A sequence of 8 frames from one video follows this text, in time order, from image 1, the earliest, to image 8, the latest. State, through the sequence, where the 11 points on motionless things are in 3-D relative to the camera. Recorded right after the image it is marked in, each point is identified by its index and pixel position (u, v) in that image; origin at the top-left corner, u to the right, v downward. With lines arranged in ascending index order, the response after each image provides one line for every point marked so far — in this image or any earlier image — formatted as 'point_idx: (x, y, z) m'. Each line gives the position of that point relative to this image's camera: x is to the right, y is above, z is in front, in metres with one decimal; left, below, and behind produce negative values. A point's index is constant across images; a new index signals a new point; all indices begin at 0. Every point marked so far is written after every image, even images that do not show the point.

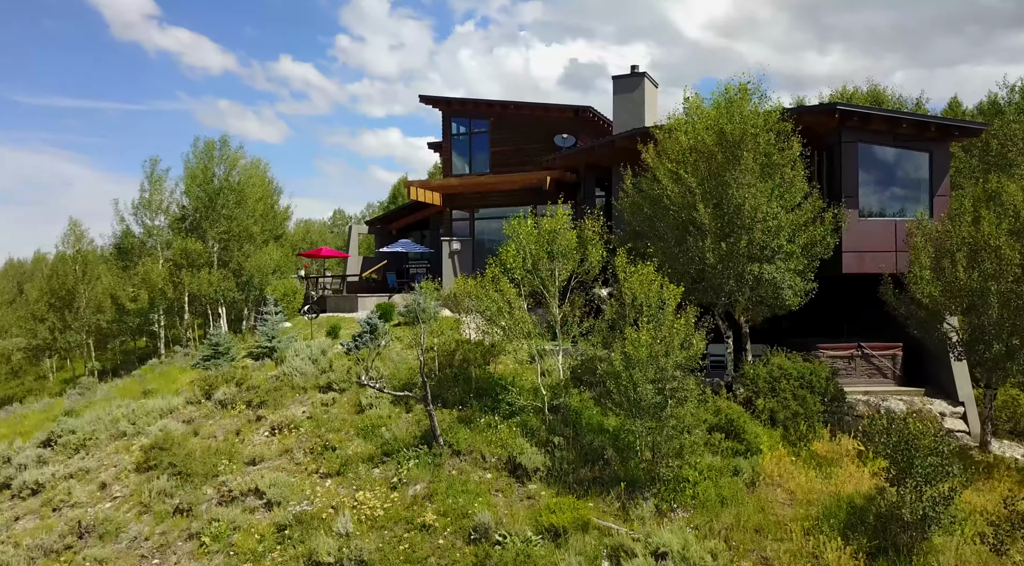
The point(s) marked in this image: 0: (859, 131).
0: (+7.3, +3.2, +14.8) m
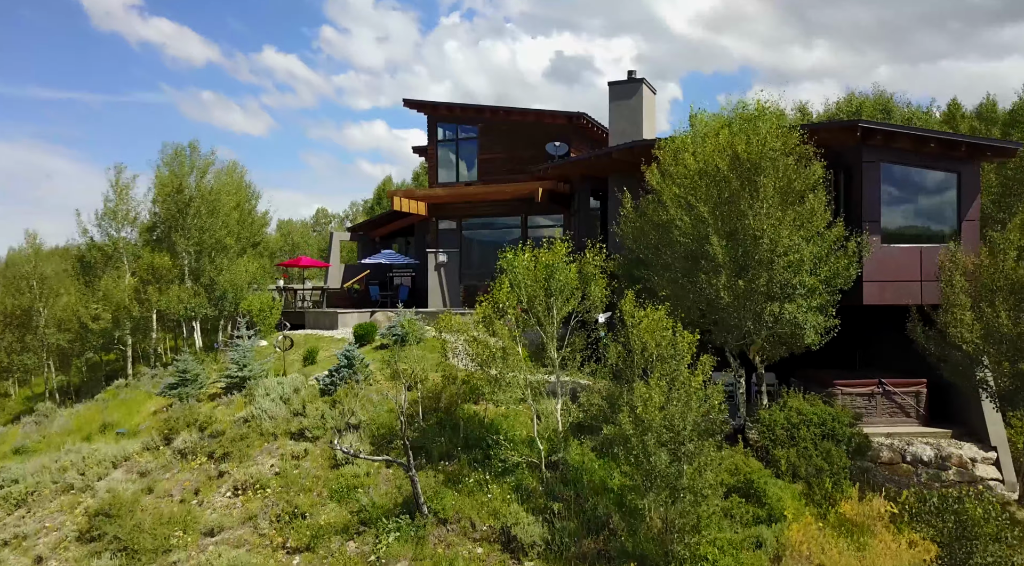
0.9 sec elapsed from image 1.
0: (+7.2, +2.6, +13.6) m
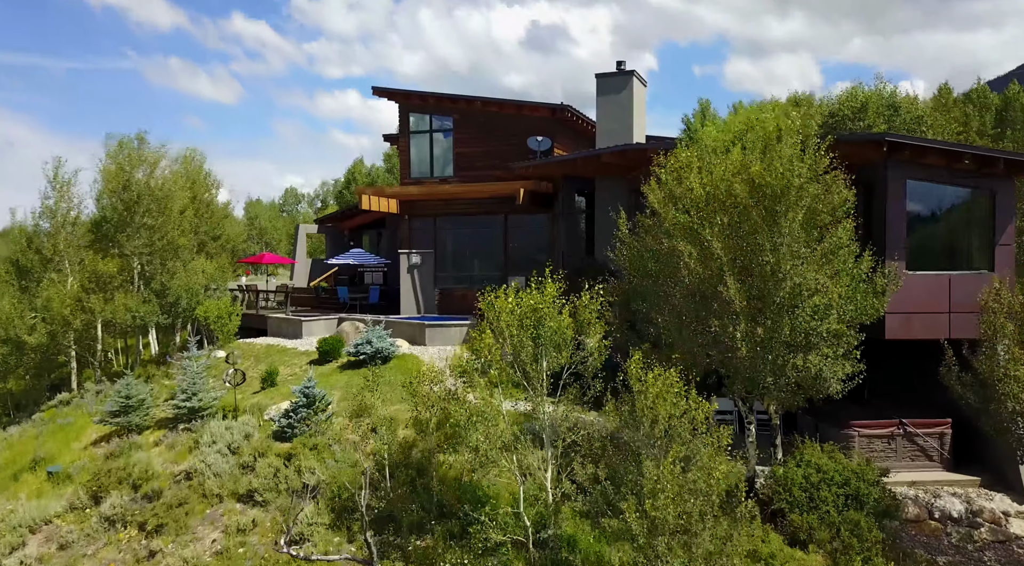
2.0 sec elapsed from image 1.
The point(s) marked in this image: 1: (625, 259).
0: (+6.8, +2.0, +12.1) m
1: (+1.9, +0.4, +12.0) m
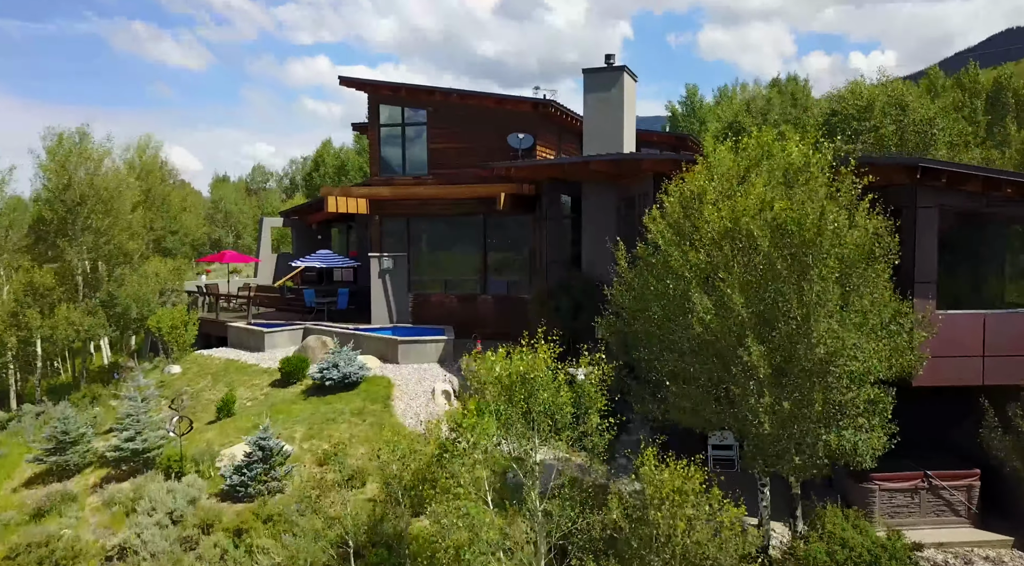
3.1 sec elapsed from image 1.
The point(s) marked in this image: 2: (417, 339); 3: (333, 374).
0: (+6.6, +1.4, +10.7) m
1: (+1.7, -0.2, +10.5) m
2: (-2.6, -1.5, +19.0) m
3: (-4.2, -2.2, +16.6) m
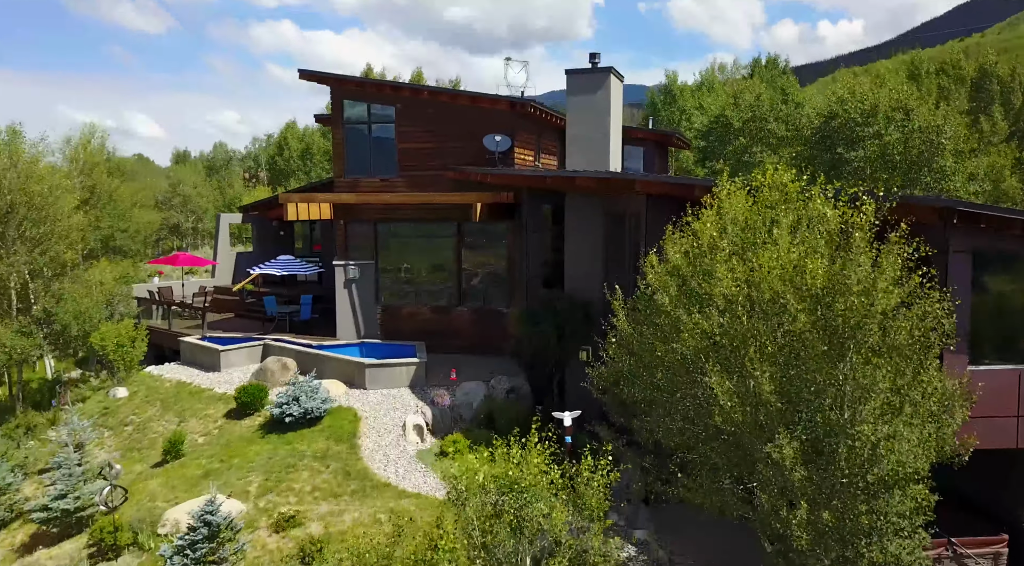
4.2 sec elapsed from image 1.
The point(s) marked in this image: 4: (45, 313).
0: (+6.3, +0.7, +9.4) m
1: (+1.4, -1.0, +9.2) m
2: (-3.2, -2.0, +17.5) m
3: (-4.7, -2.7, +15.1) m
4: (-13.0, -0.8, +19.4) m
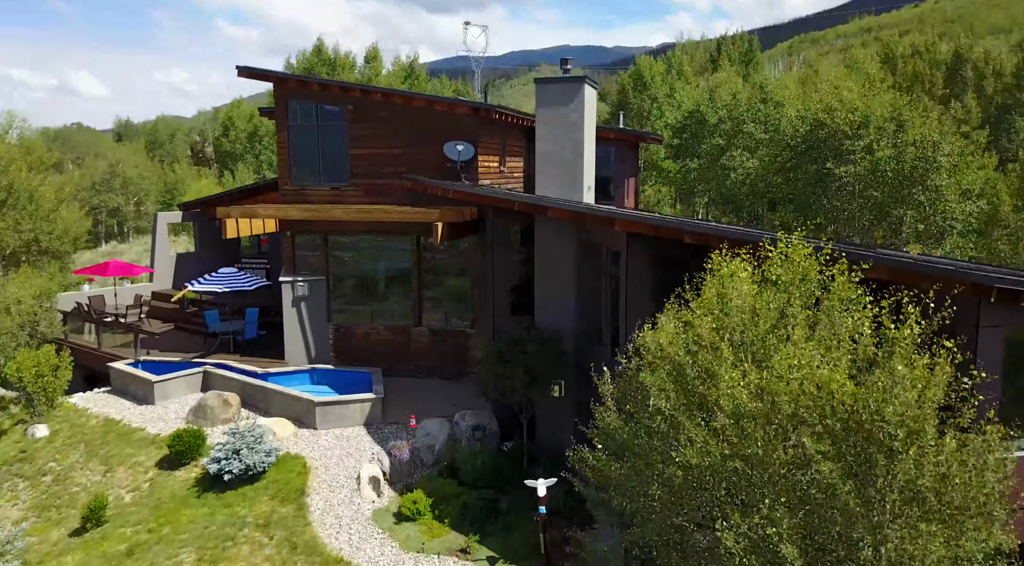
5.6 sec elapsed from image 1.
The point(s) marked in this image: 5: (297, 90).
0: (+5.9, -0.3, +8.3) m
1: (+1.1, -2.0, +7.8) m
2: (-4.0, -2.6, +15.9) m
3: (-5.4, -3.5, +13.5) m
4: (-13.9, -1.5, +17.2) m
5: (-5.6, +5.0, +18.3) m
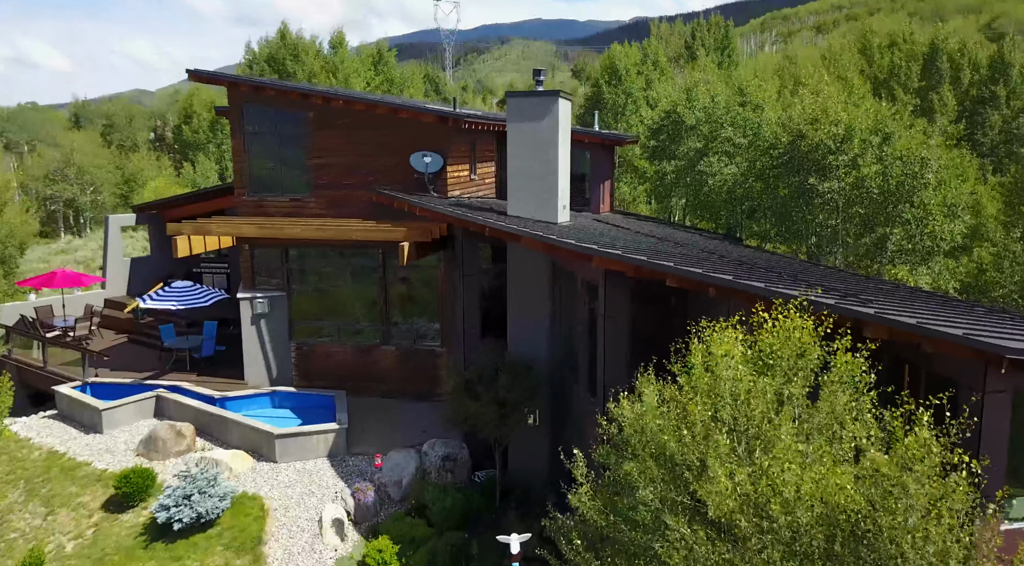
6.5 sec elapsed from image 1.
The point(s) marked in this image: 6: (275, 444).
0: (+5.6, -1.0, +7.7) m
1: (+0.8, -2.8, +7.1) m
2: (-4.6, -3.2, +15.0) m
3: (-5.9, -4.1, +12.5) m
4: (-14.5, -2.0, +15.9) m
5: (-6.4, +4.5, +17.0) m
6: (-5.0, -3.4, +14.9) m
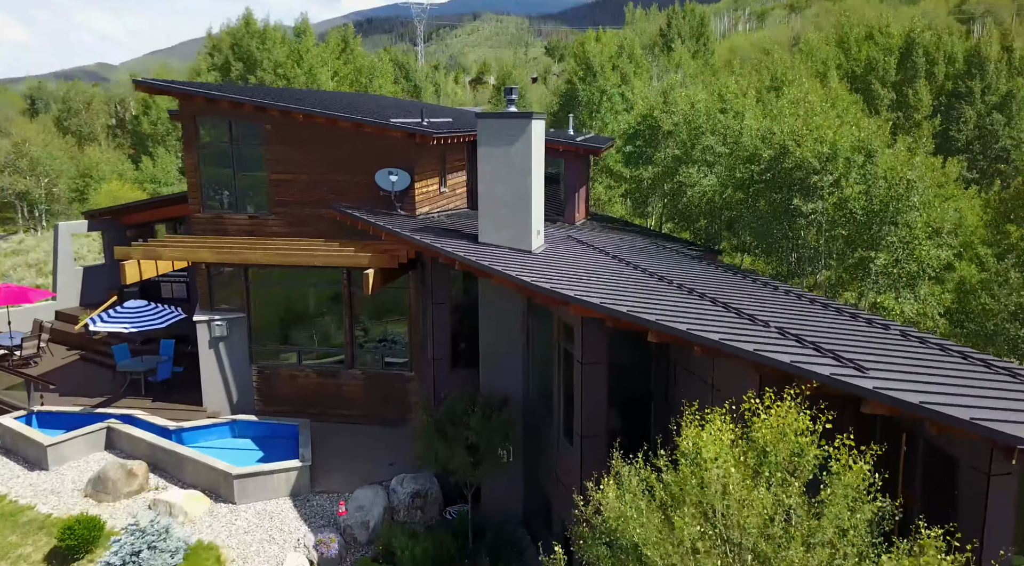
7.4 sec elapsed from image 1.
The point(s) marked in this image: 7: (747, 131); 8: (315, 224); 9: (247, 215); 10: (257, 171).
0: (+5.3, -1.8, +7.1) m
1: (+0.5, -3.6, +6.4) m
2: (-5.1, -3.8, +14.1) m
3: (-6.3, -4.8, +11.7) m
4: (-15.1, -2.6, +14.7) m
5: (-7.0, +4.0, +15.9) m
6: (-5.6, -4.0, +14.1) m
7: (+6.6, +4.3, +19.7) m
8: (-4.6, +1.4, +16.2) m
9: (-6.2, +1.6, +16.5) m
10: (-6.0, +2.6, +16.3) m
